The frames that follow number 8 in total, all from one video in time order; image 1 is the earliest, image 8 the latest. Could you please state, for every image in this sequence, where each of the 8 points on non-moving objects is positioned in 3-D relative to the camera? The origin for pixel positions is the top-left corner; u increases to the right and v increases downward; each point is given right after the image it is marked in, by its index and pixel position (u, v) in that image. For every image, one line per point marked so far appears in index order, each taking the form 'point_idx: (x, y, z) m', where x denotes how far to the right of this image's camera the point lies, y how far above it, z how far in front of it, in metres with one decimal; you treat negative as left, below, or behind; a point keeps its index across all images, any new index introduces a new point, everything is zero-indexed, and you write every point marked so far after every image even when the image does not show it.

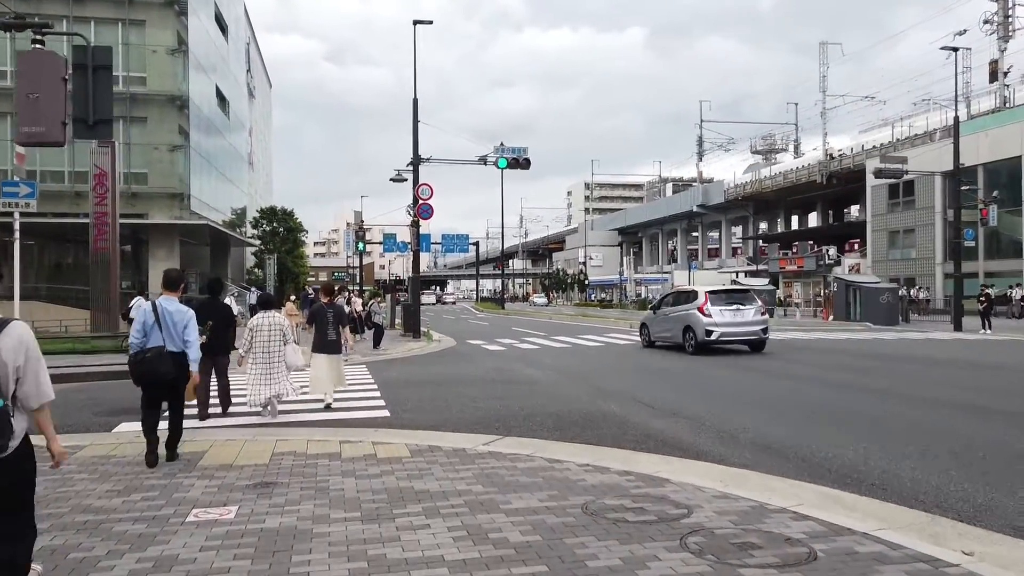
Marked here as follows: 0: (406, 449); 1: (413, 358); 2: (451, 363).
0: (-1.0, -1.5, +7.0) m
1: (-2.4, -1.7, +18.4) m
2: (-1.4, -1.6, +16.2) m
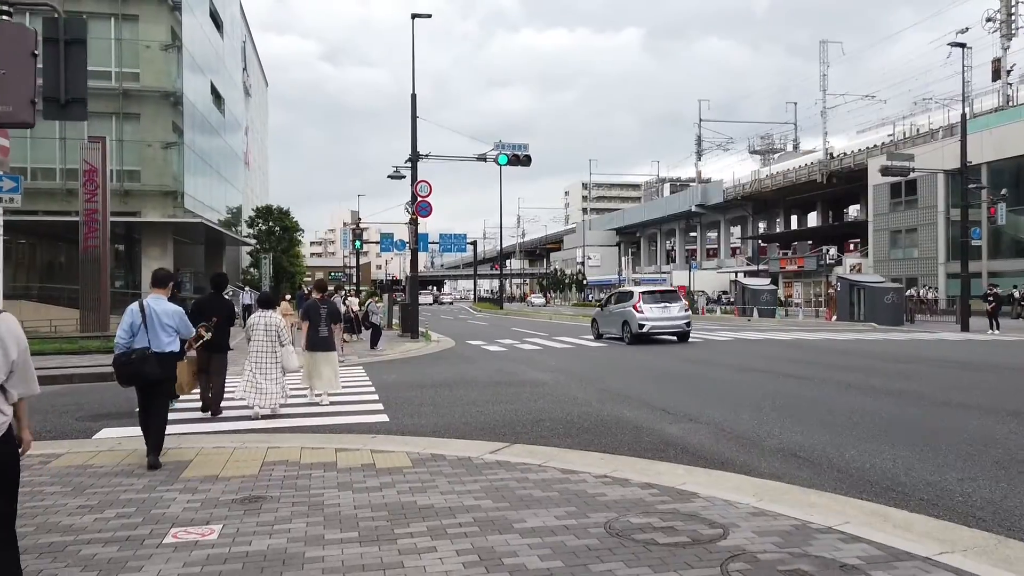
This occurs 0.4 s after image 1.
0: (-0.9, -1.5, +6.4) m
1: (-2.4, -1.7, +17.9) m
2: (-1.3, -1.6, +15.6) m
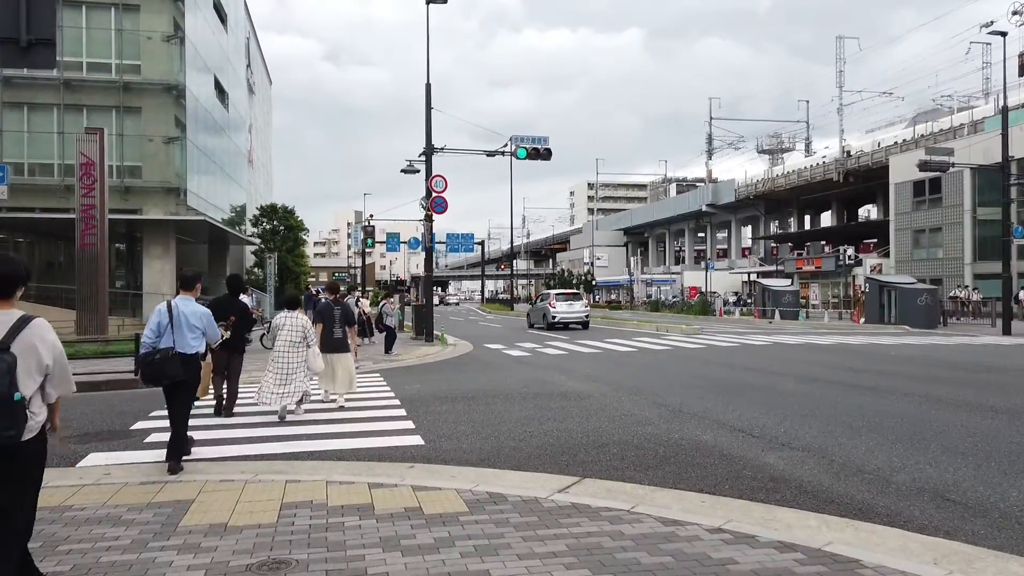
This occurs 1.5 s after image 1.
0: (-0.4, -1.5, +5.2) m
1: (-1.8, -1.7, +16.6) m
2: (-0.7, -1.6, +14.4) m
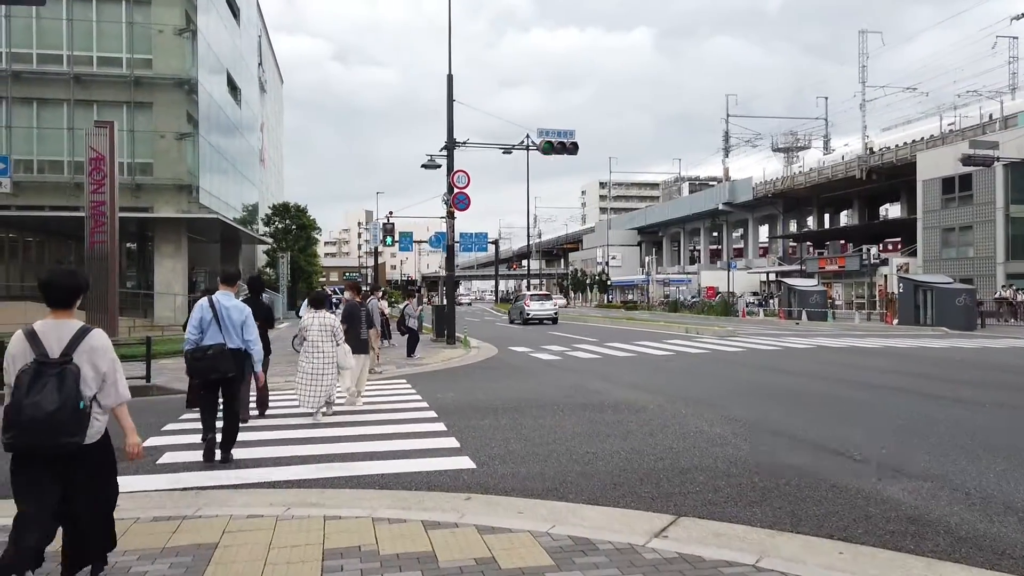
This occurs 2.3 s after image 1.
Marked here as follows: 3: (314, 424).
0: (+0.2, -1.5, +4.2) m
1: (-1.1, -1.7, +15.7) m
2: (-0.1, -1.6, +13.4) m
3: (-2.5, -1.6, +9.2) m
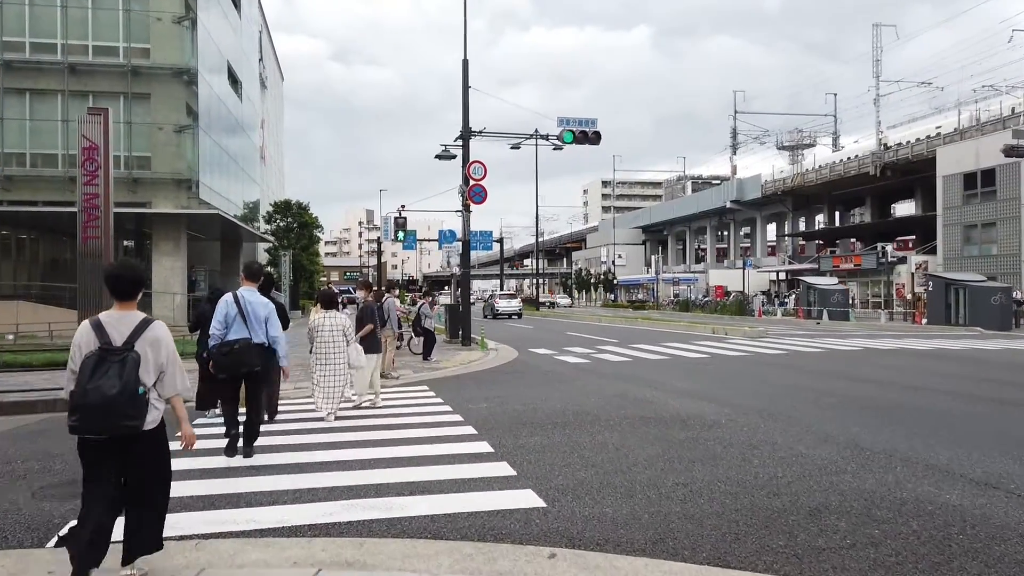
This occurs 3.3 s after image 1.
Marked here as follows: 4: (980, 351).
0: (+0.7, -1.4, +3.0) m
1: (-0.6, -1.7, +14.4) m
2: (+0.4, -1.6, +12.2) m
3: (-1.9, -1.6, +7.9) m
4: (+11.2, -1.5, +17.8) m
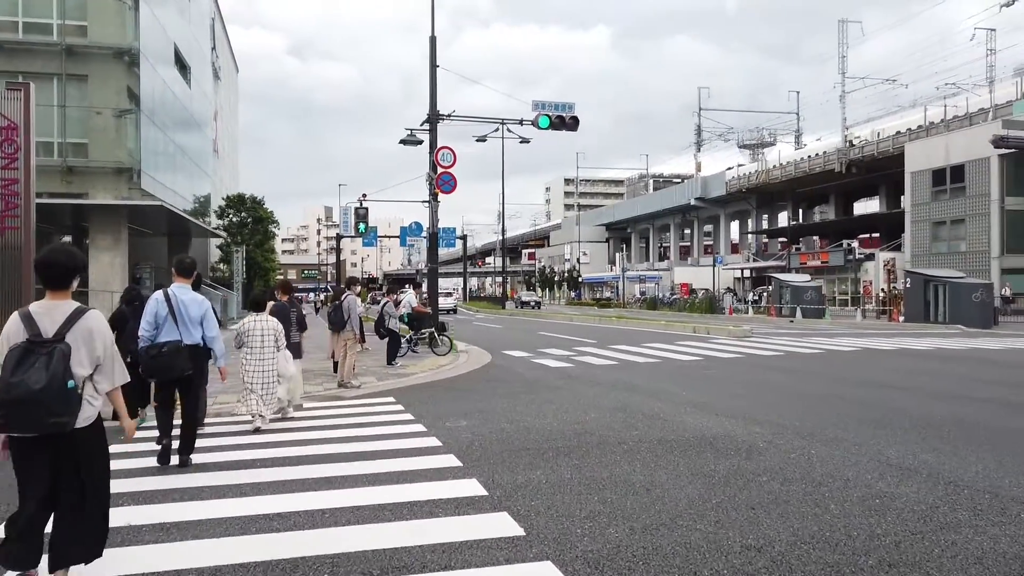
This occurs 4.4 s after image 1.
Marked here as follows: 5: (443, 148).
0: (+0.9, -1.4, +1.5) m
1: (-1.0, -1.6, +12.8) m
2: (+0.2, -1.5, +10.6) m
3: (-2.0, -1.5, +6.3) m
4: (+10.6, -1.4, +16.8) m
5: (-1.7, +3.5, +18.7) m
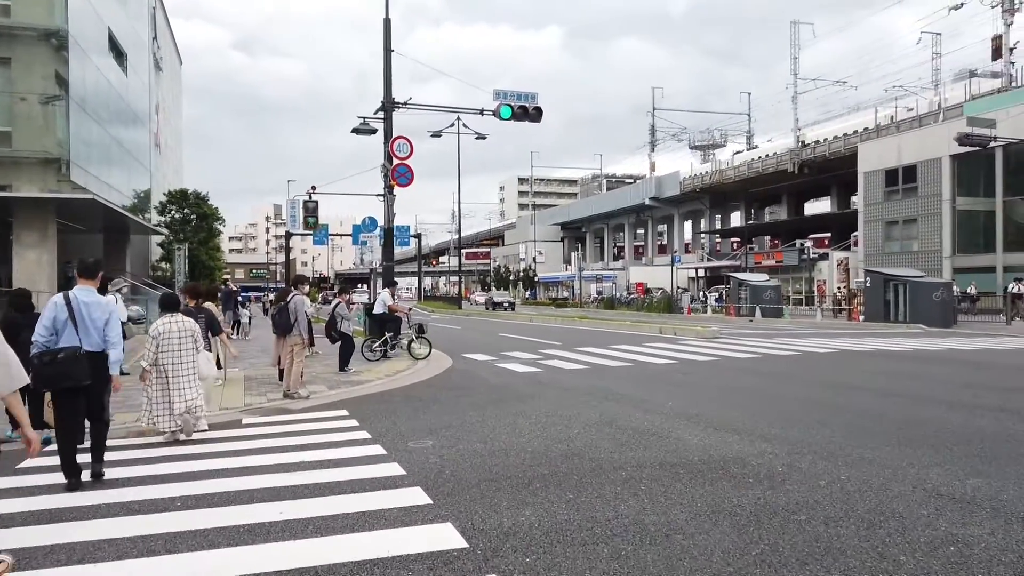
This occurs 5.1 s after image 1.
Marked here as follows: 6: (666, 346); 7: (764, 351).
0: (+1.1, -1.4, +0.5) m
1: (-1.6, -1.6, +11.7) m
2: (-0.3, -1.5, +9.6) m
3: (-2.1, -1.5, +5.1) m
4: (+9.8, -1.4, +16.4) m
5: (-2.7, +3.5, +17.5) m
6: (+3.8, -1.4, +18.1) m
7: (+5.5, -1.4, +16.4) m
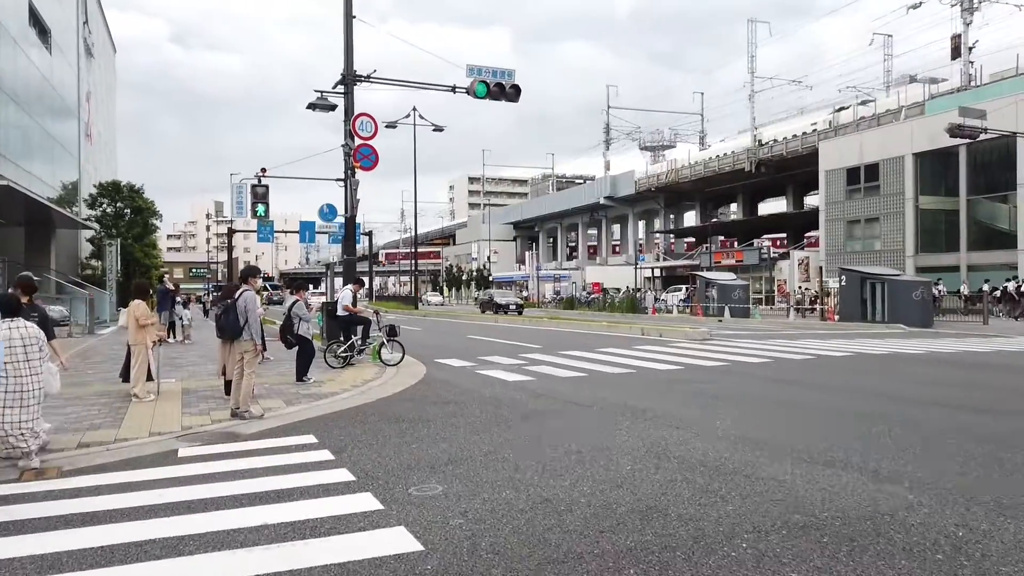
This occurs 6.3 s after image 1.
0: (+1.8, -1.3, -1.2) m
1: (-1.6, -1.5, +9.8) m
2: (-0.2, -1.4, +7.8) m
3: (-1.7, -1.5, +3.2) m
4: (+9.4, -1.4, +15.3) m
5: (-3.1, +3.6, +15.5) m
6: (+3.2, -1.4, +16.6) m
7: (+5.1, -1.3, +15.0) m
